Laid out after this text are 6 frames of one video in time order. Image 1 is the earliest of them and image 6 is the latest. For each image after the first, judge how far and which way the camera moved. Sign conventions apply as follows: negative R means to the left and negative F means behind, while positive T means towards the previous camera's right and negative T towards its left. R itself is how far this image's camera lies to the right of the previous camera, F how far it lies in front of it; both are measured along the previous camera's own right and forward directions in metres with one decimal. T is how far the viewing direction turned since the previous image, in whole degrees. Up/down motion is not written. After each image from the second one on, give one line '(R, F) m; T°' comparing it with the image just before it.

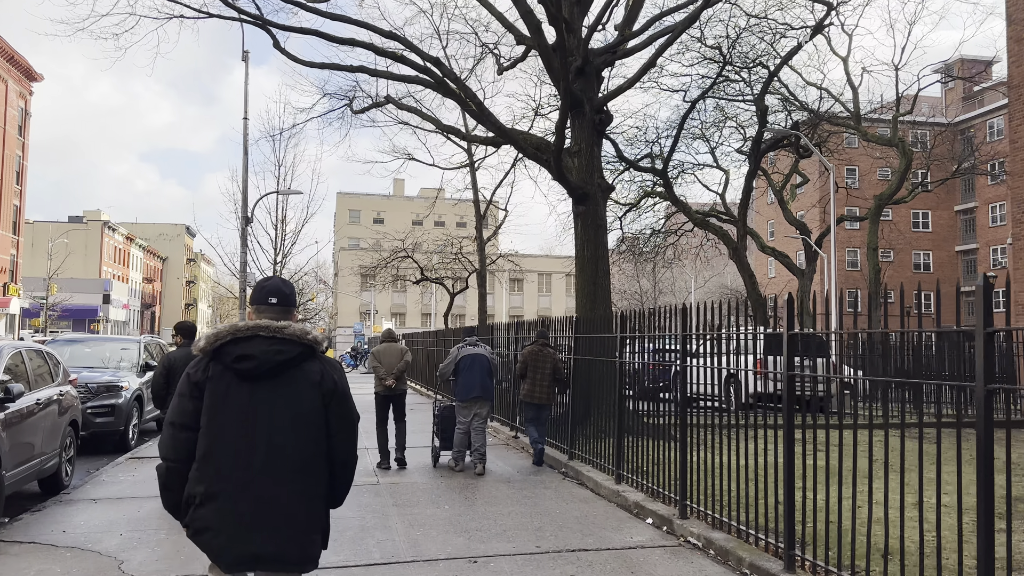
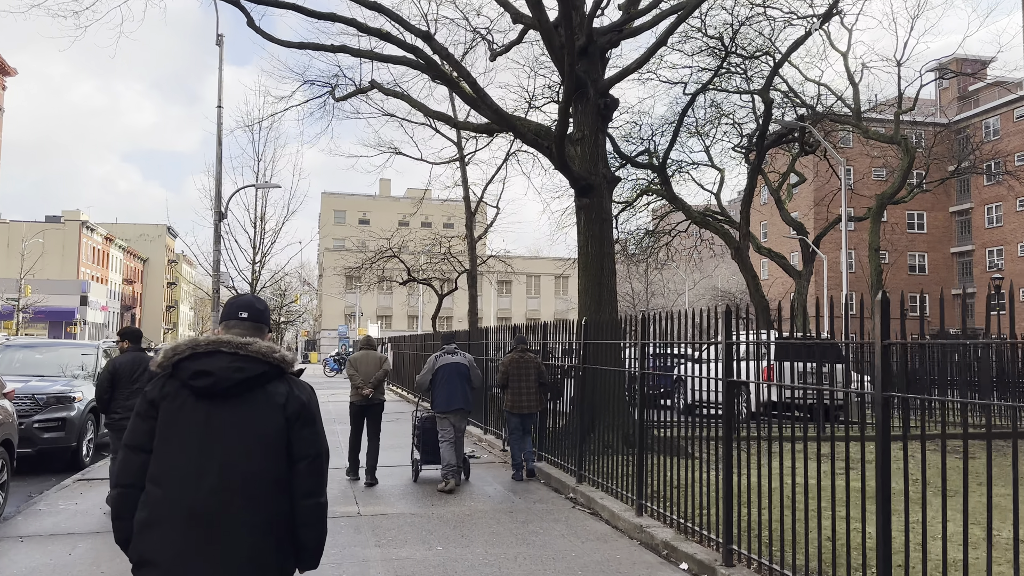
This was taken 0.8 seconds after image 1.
(-0.2, +1.2) m; +1°
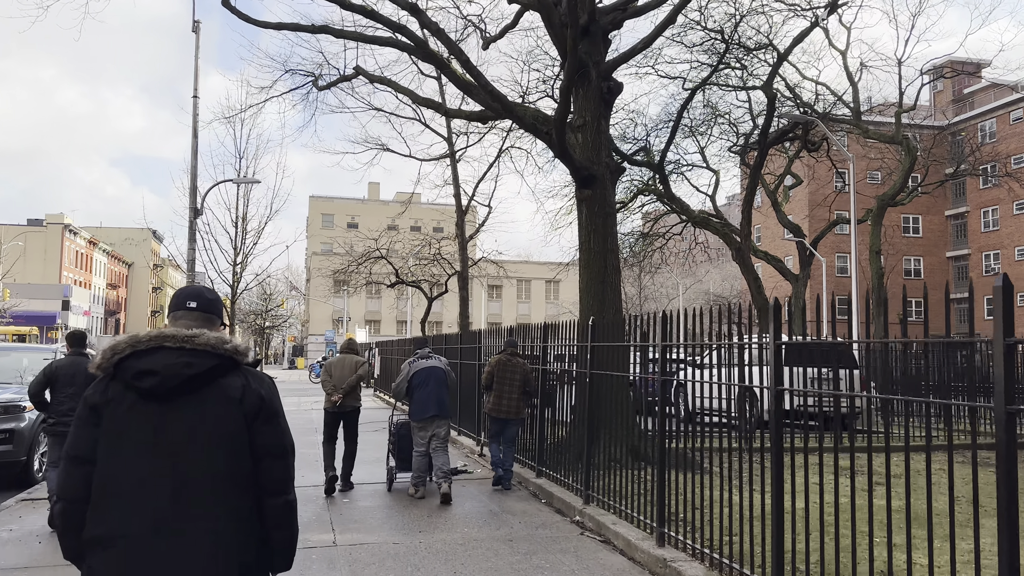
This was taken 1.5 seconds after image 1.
(-0.1, +0.9) m; +1°
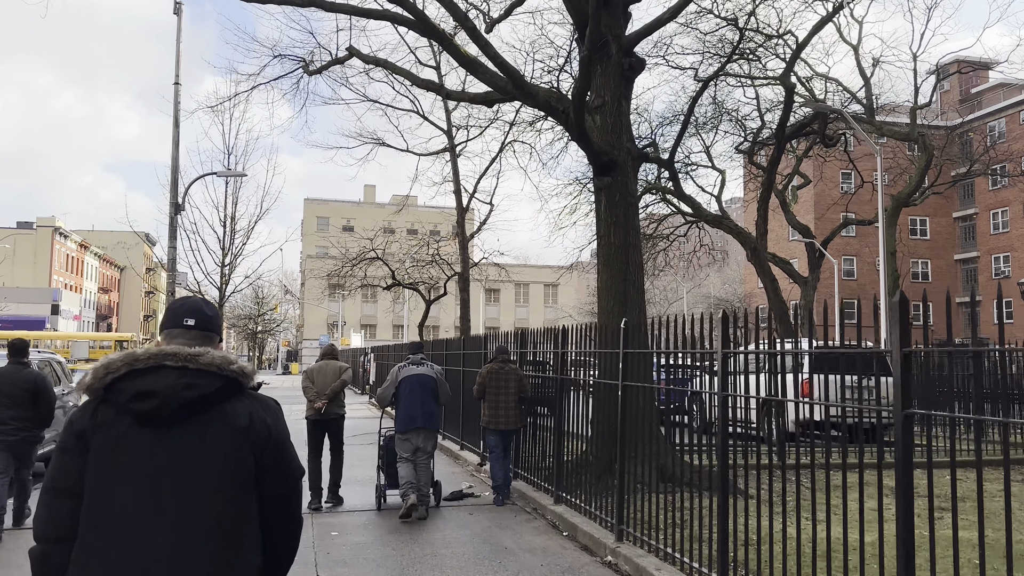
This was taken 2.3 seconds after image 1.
(-0.2, +1.1) m; 0°
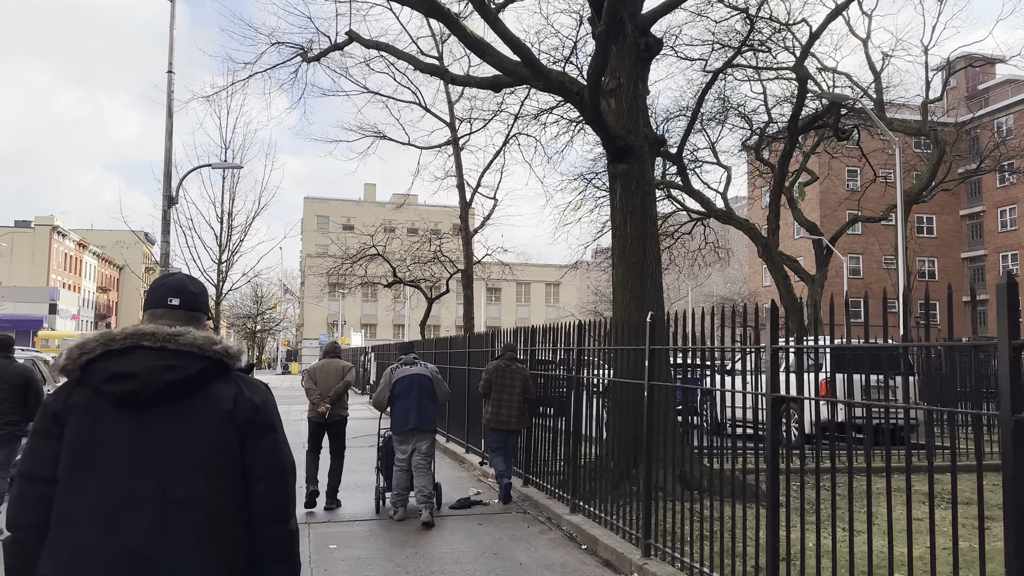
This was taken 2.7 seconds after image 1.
(-0.1, +0.6) m; 0°
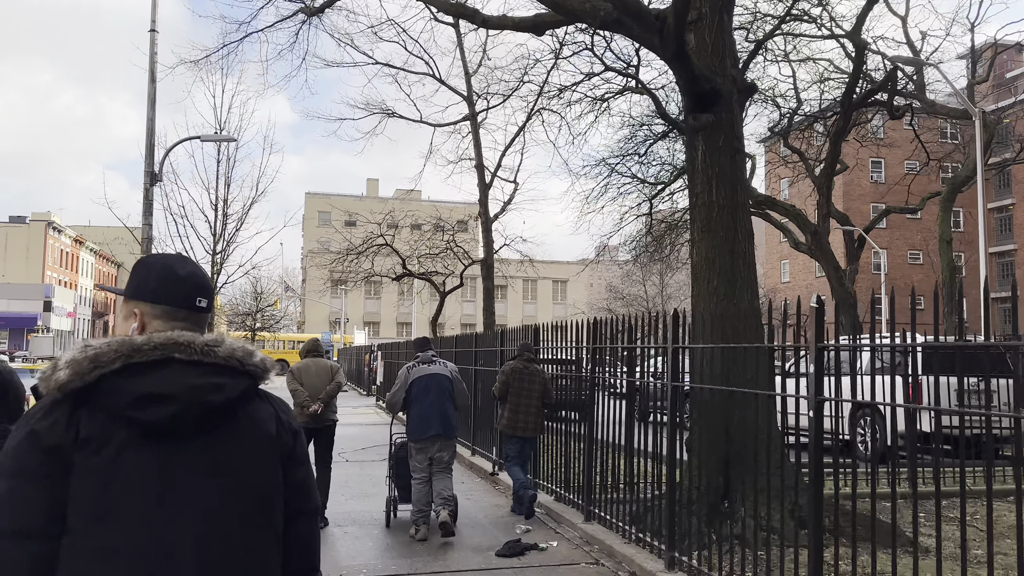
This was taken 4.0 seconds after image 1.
(-0.5, +1.8) m; 0°
